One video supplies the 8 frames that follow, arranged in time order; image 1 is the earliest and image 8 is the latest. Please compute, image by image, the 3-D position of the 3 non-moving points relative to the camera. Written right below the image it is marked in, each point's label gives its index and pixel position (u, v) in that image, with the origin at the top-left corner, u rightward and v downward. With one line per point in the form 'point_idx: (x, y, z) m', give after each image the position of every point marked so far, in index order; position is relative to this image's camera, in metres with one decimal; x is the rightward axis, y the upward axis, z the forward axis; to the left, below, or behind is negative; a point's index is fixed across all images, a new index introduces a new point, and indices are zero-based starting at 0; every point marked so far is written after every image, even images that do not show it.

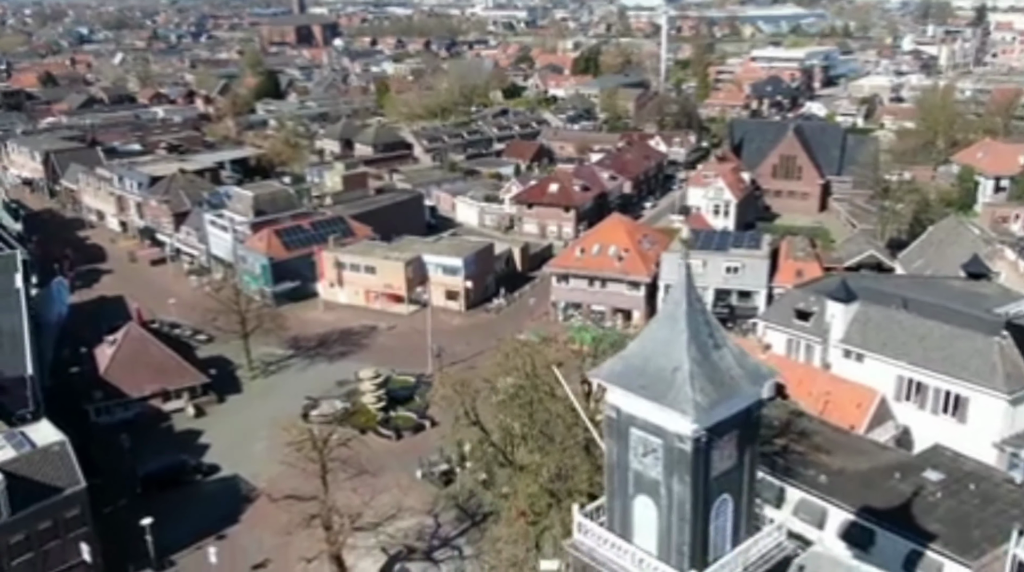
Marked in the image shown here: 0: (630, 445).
0: (+1.9, -2.6, +15.2) m
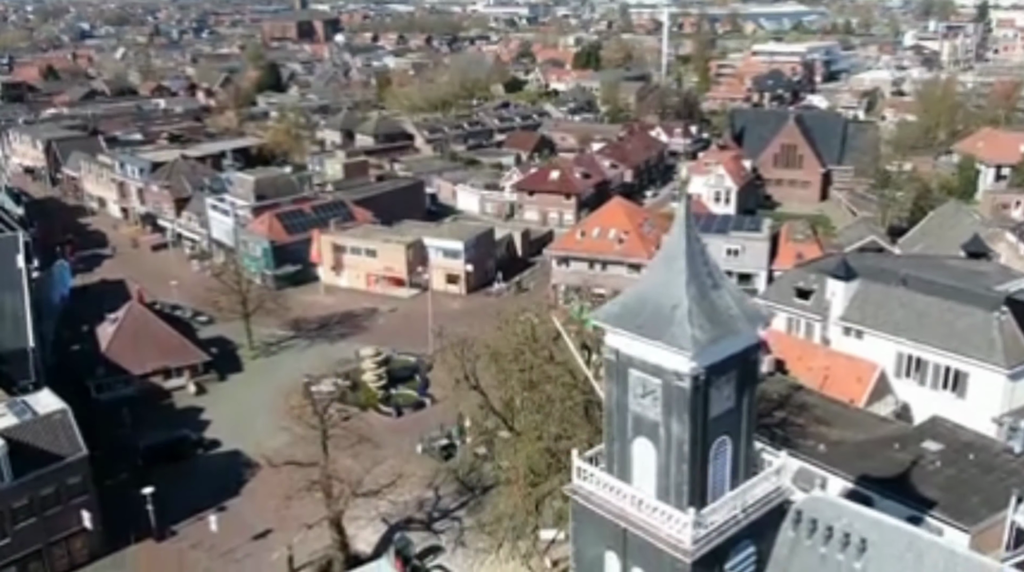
0: (+1.9, -1.6, +15.2) m
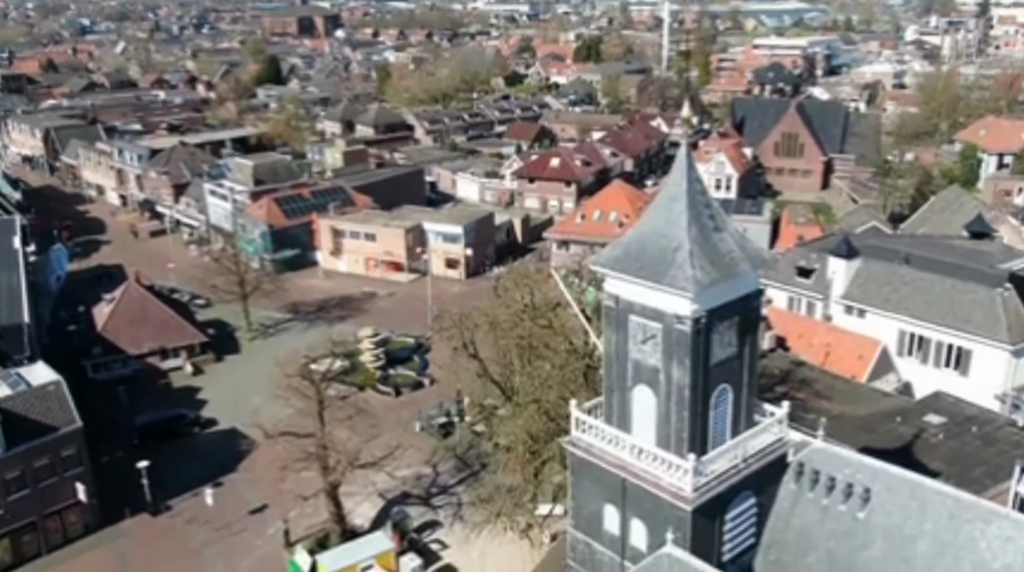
0: (+1.9, -0.7, +15.0) m
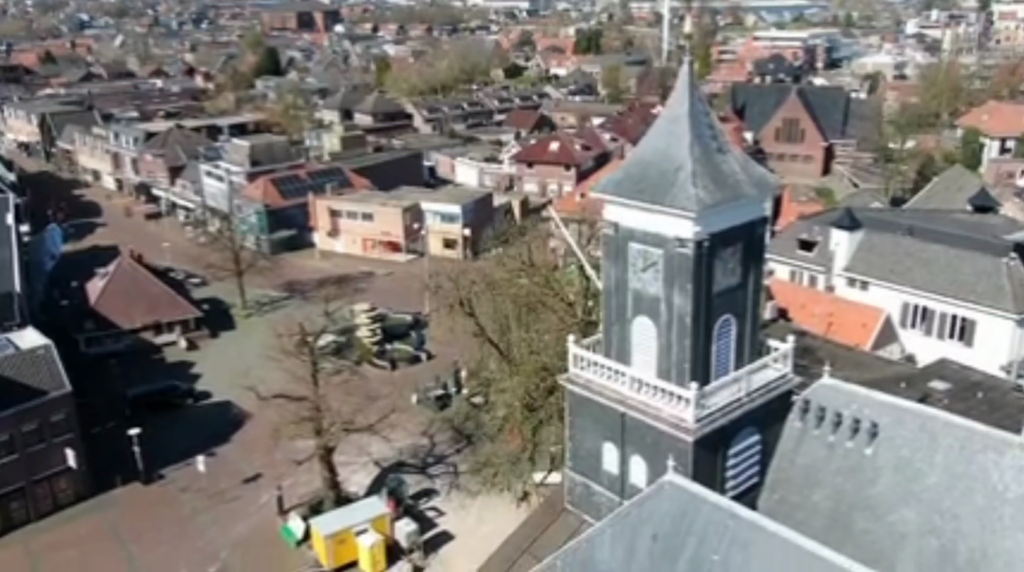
0: (+1.8, +0.4, +14.5) m
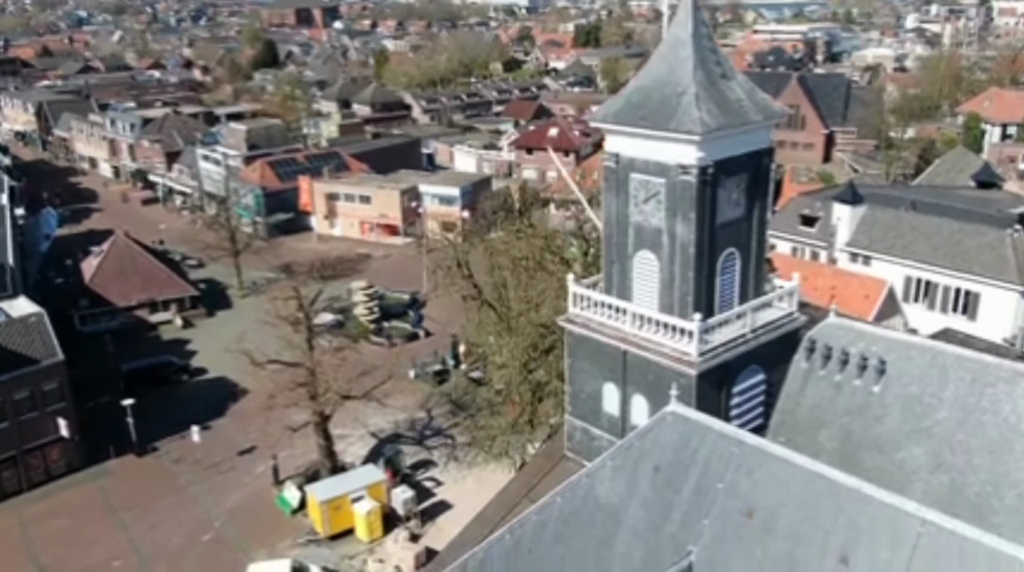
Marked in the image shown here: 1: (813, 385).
0: (+1.8, +1.4, +14.1) m
1: (+4.8, -1.6, +14.7) m
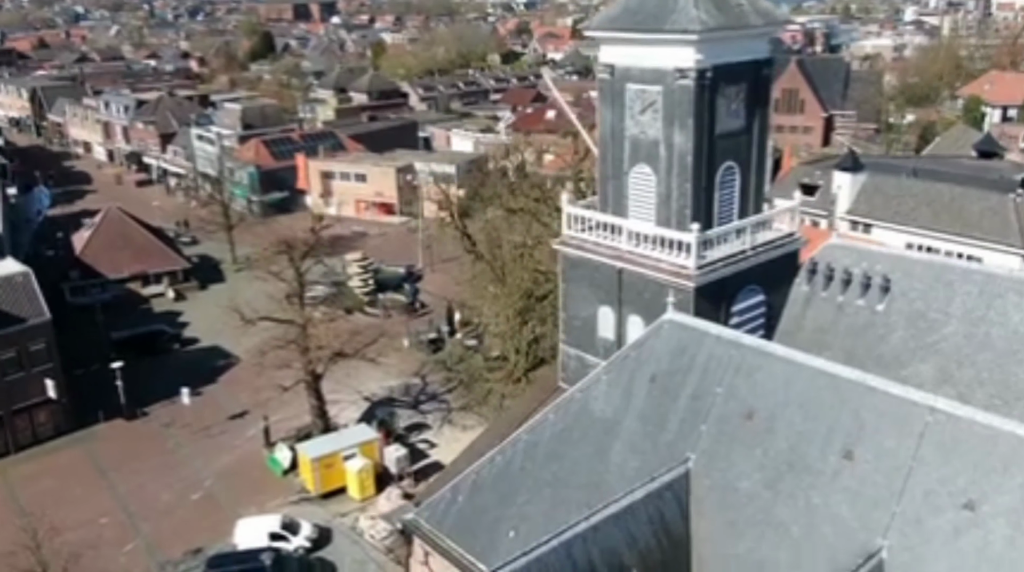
0: (+1.7, +2.6, +13.6) m
1: (+4.7, -0.3, +14.3) m
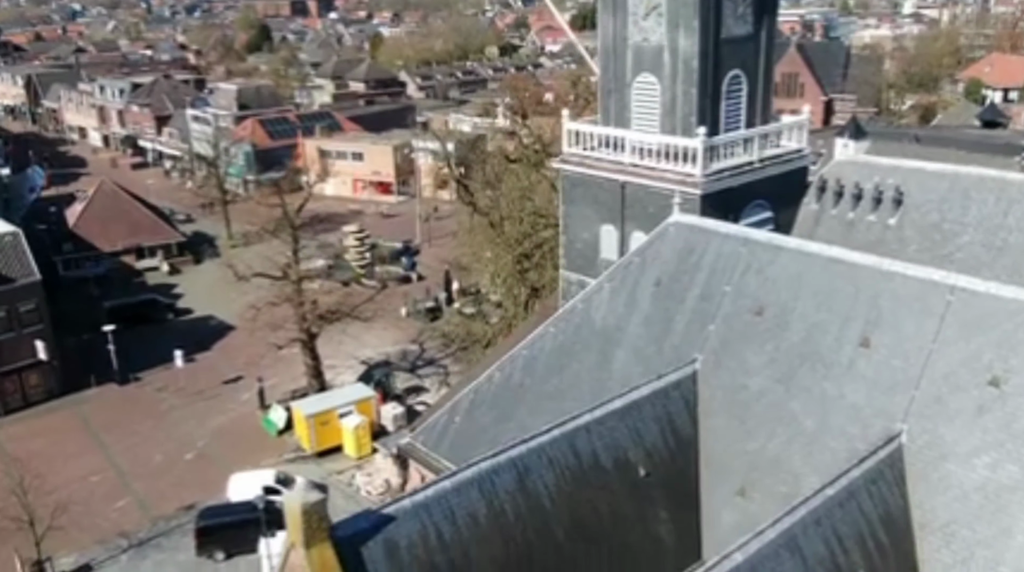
0: (+1.6, +3.9, +13.1) m
1: (+4.6, +0.9, +13.8) m
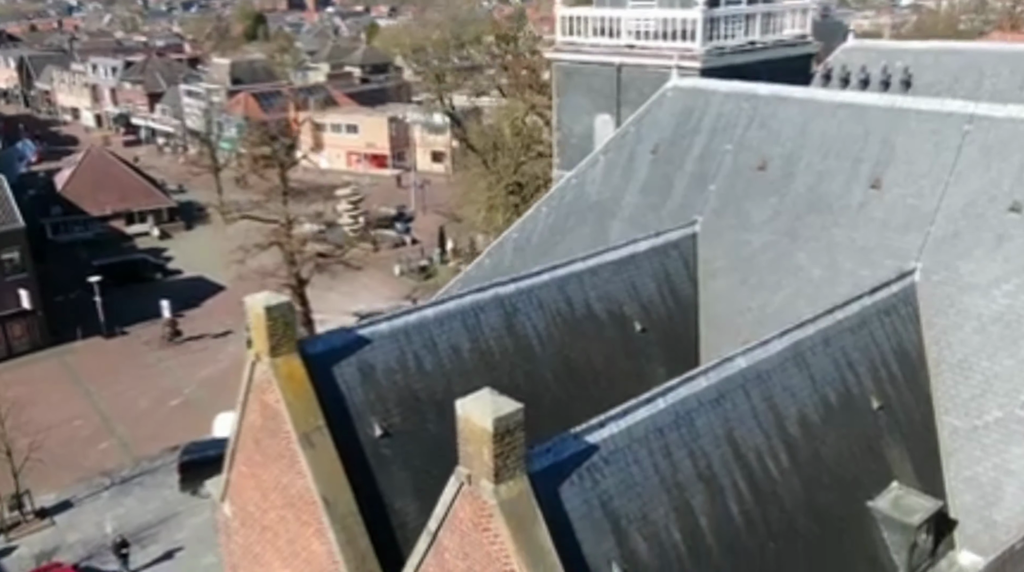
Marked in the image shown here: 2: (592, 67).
0: (+1.5, +5.4, +12.5) m
1: (+4.5, +2.4, +13.2) m
2: (+1.1, +3.1, +13.3) m
